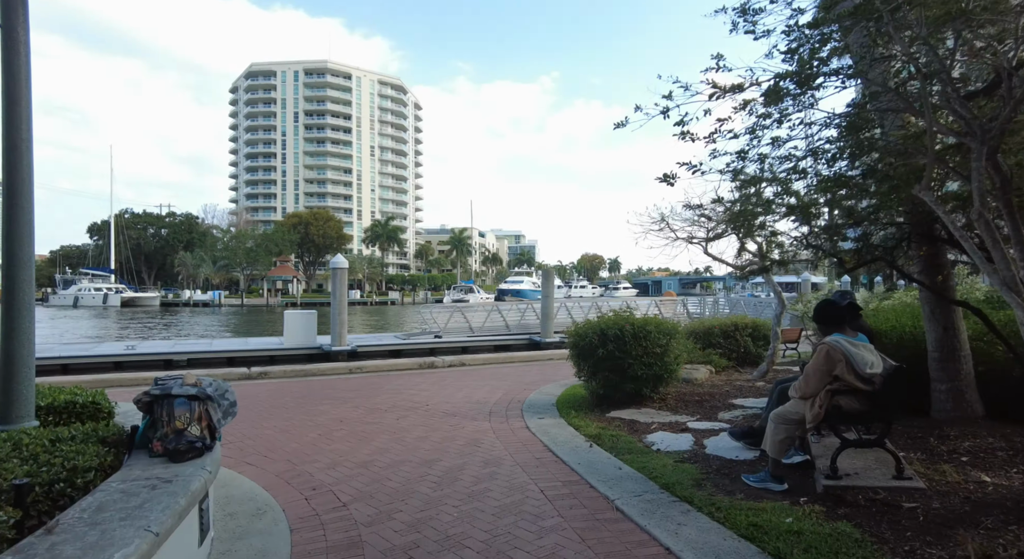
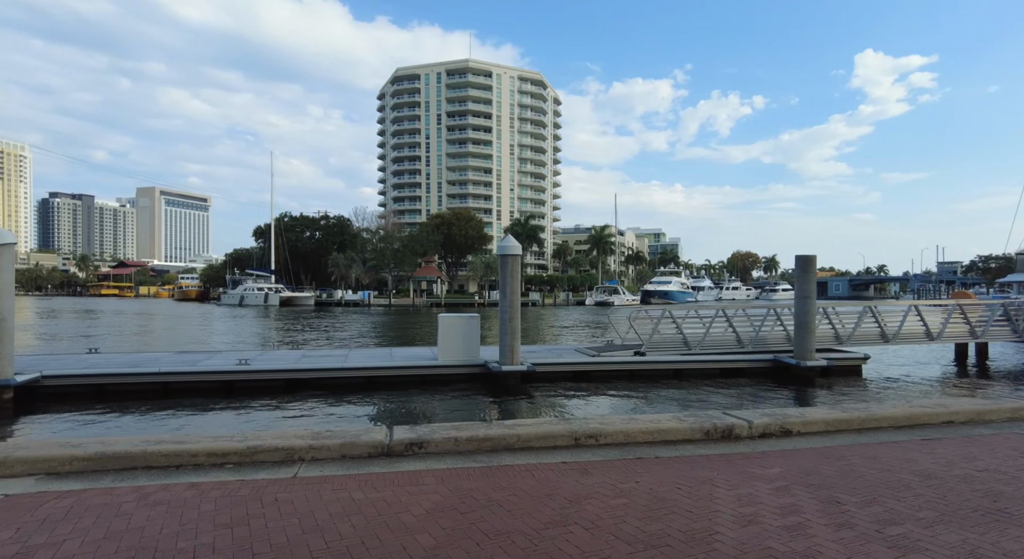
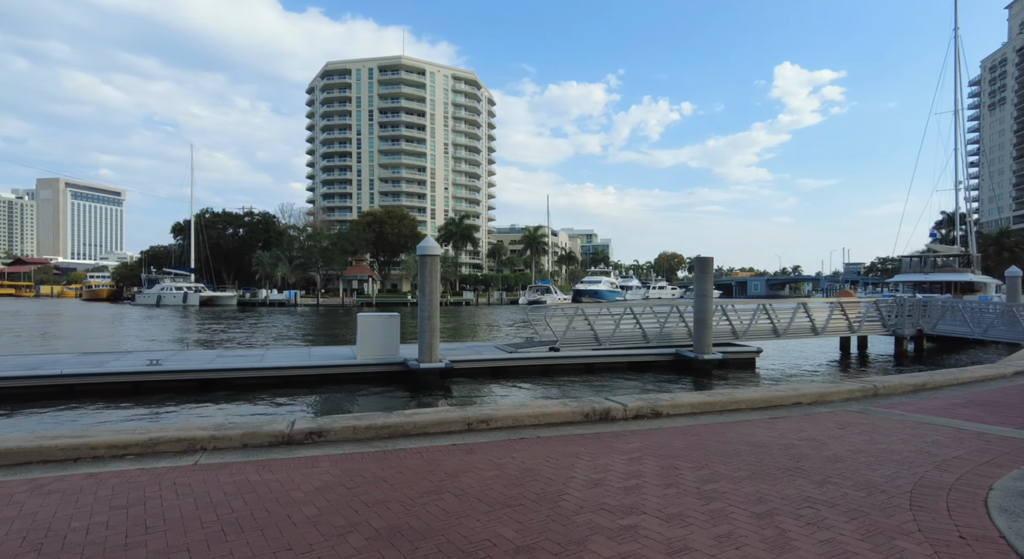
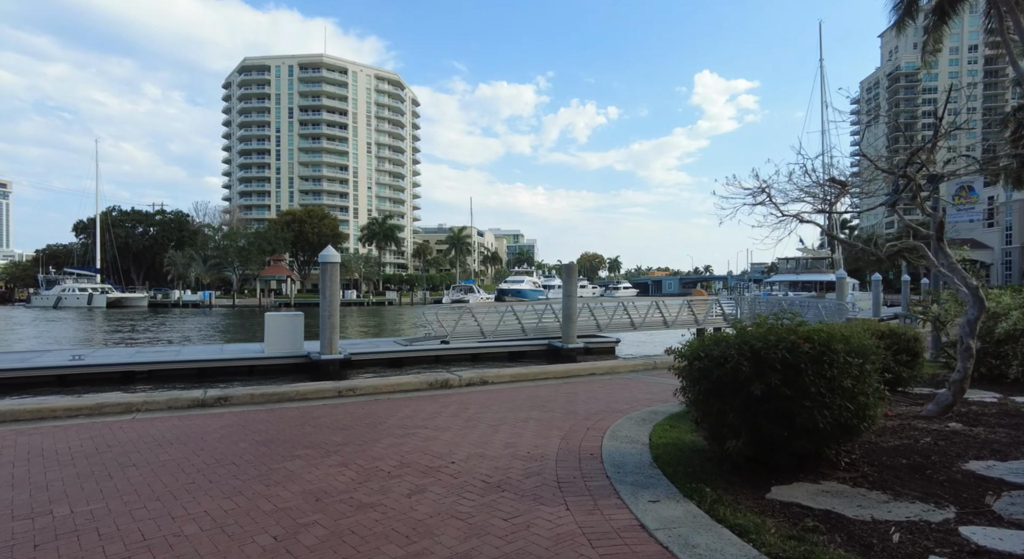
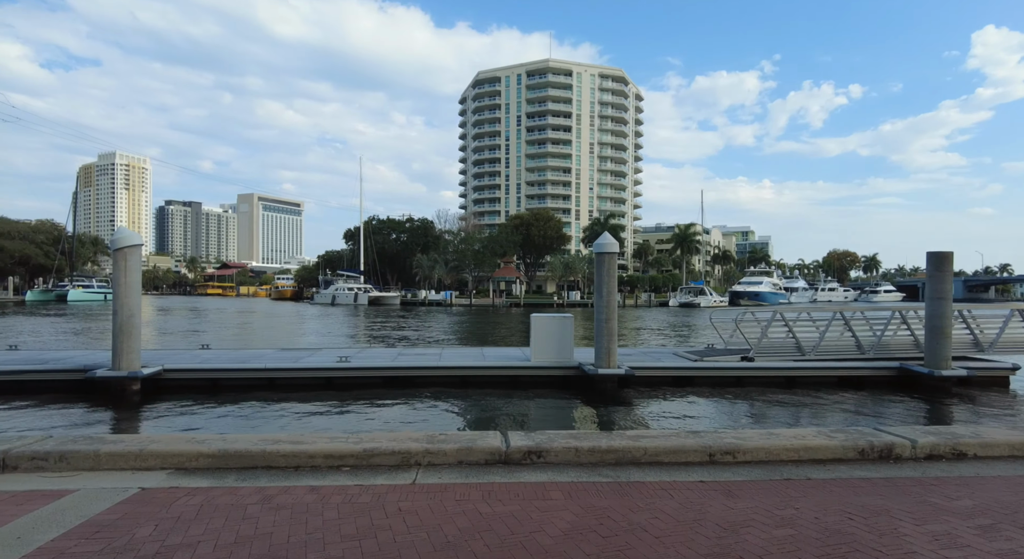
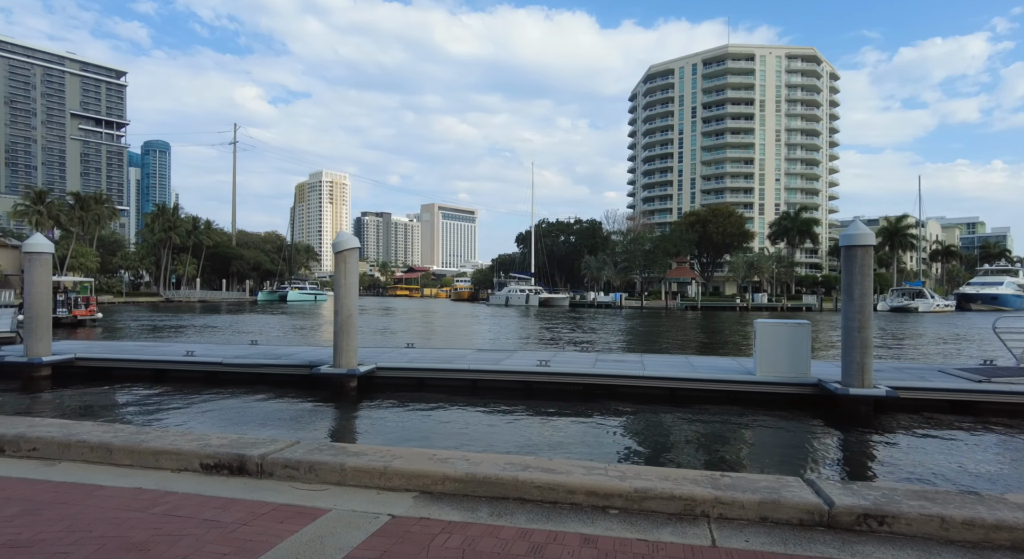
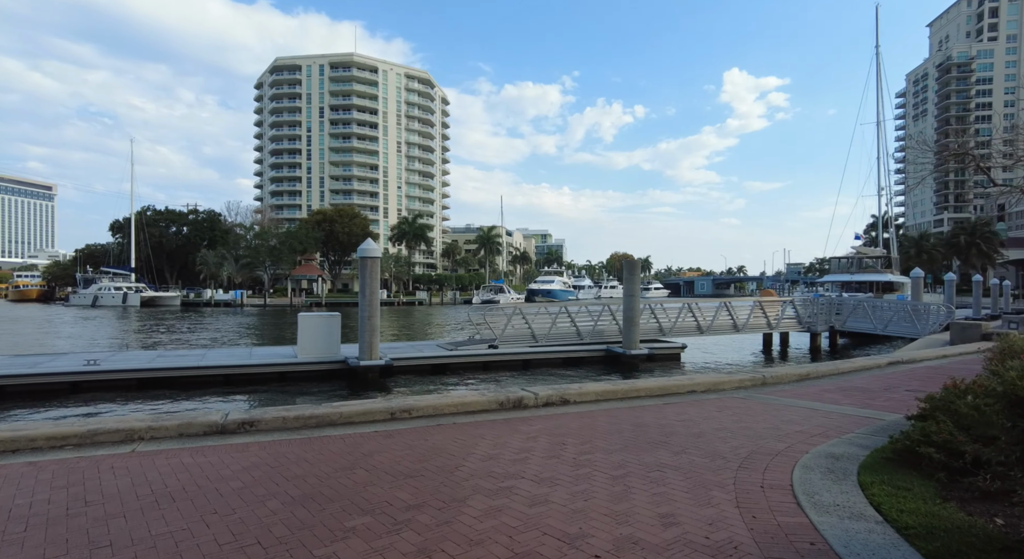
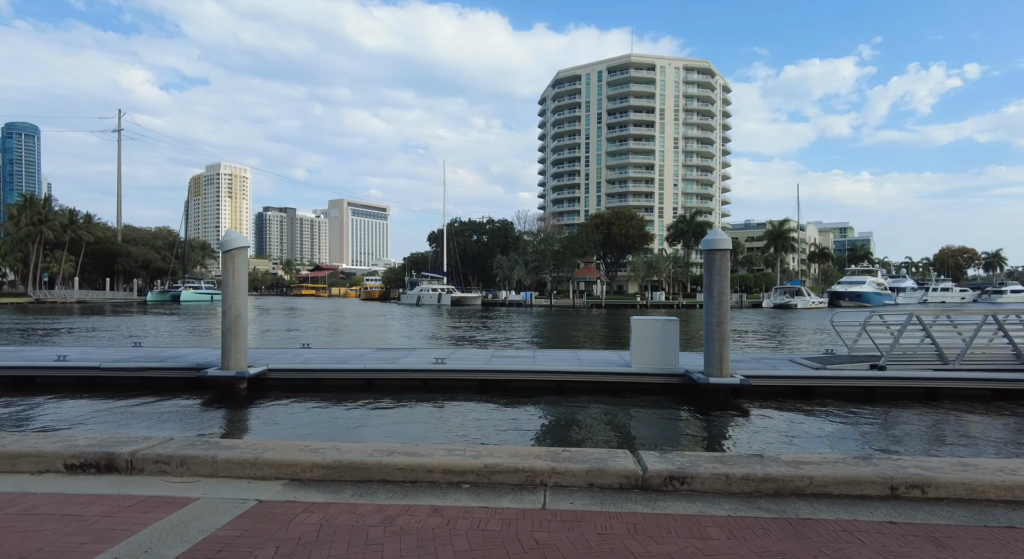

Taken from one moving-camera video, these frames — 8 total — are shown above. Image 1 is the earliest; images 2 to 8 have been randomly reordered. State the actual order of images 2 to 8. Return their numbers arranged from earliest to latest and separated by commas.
4, 7, 3, 2, 5, 8, 6
